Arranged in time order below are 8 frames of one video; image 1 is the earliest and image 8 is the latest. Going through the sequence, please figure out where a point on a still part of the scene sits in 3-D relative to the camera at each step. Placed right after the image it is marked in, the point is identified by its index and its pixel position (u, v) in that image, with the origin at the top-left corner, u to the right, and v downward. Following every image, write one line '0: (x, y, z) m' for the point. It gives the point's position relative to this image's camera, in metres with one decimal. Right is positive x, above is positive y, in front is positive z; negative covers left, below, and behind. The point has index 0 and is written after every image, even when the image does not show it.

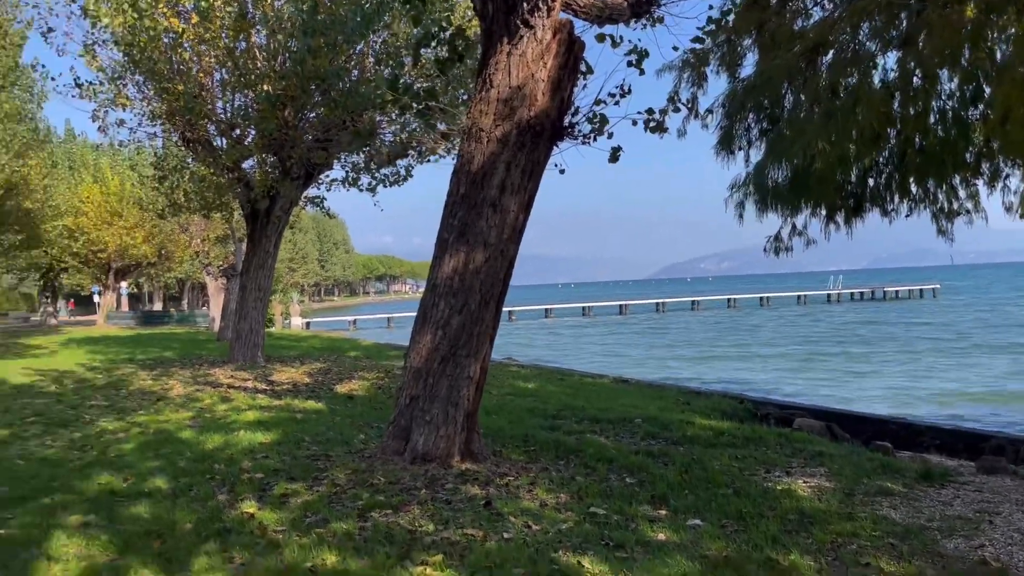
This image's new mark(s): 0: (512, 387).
0: (0.0, -1.4, +12.2) m
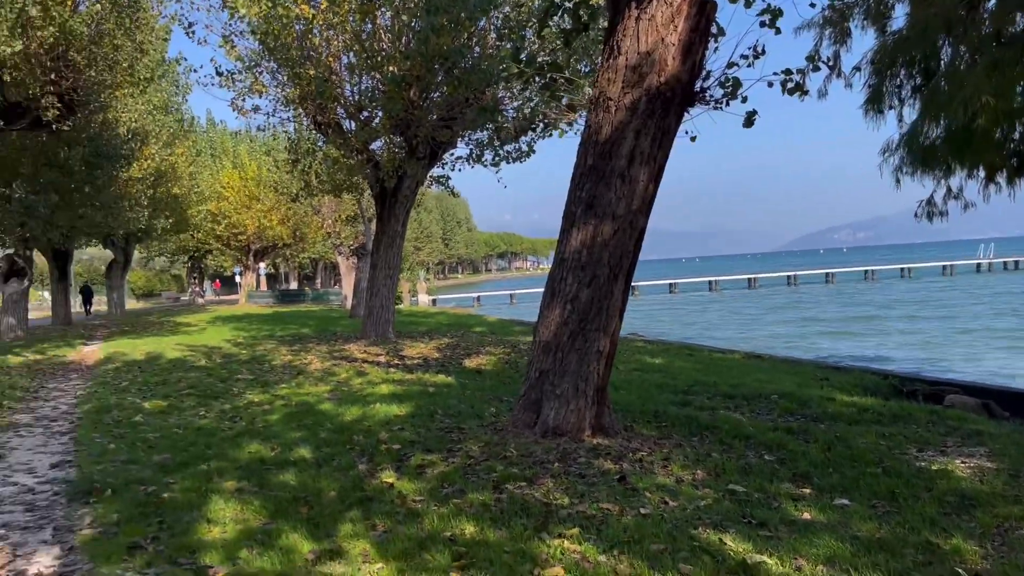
0: (+1.8, -1.1, +12.1) m
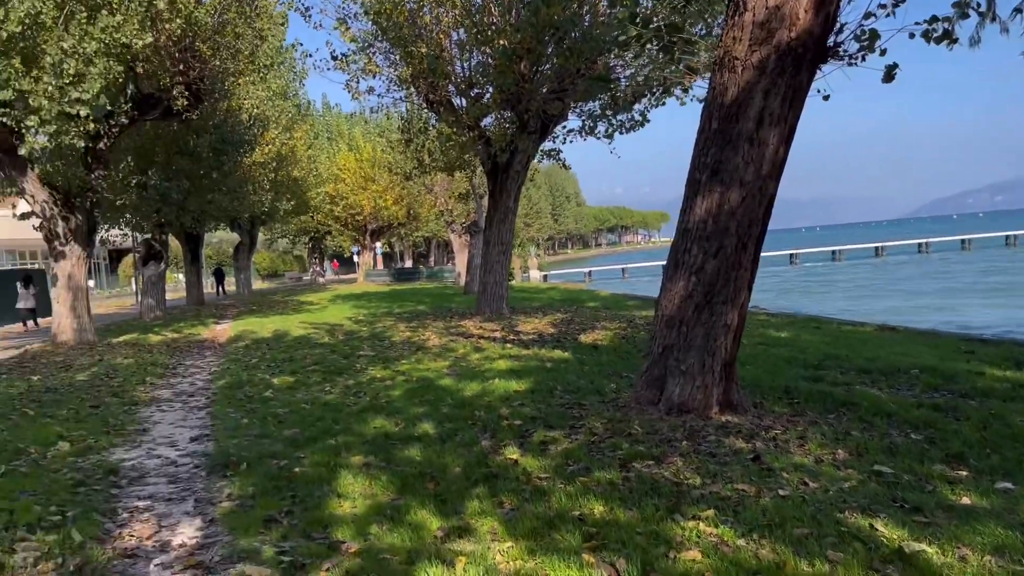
0: (+3.4, -0.7, +11.6) m
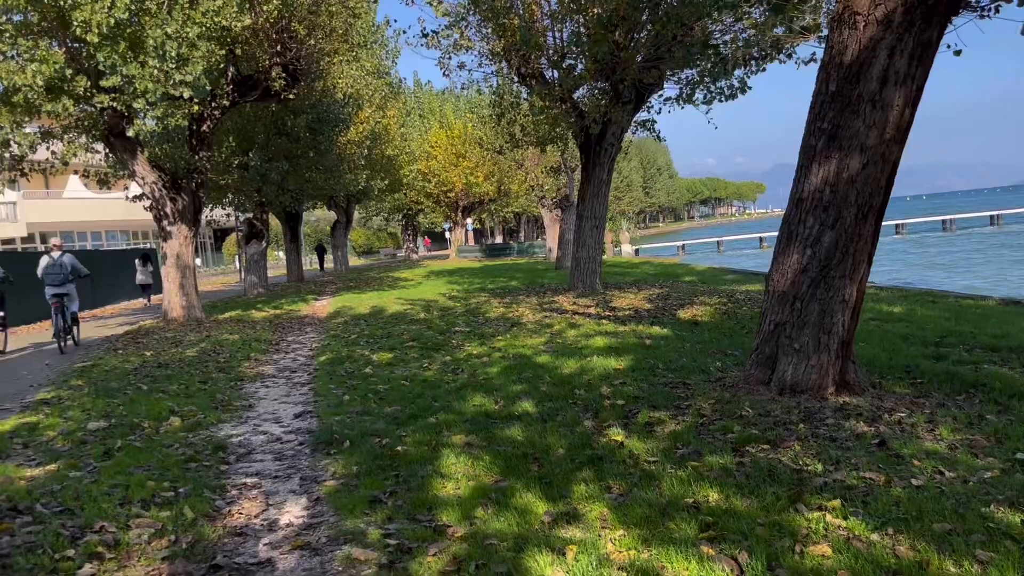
0: (+4.7, -0.3, +11.0) m
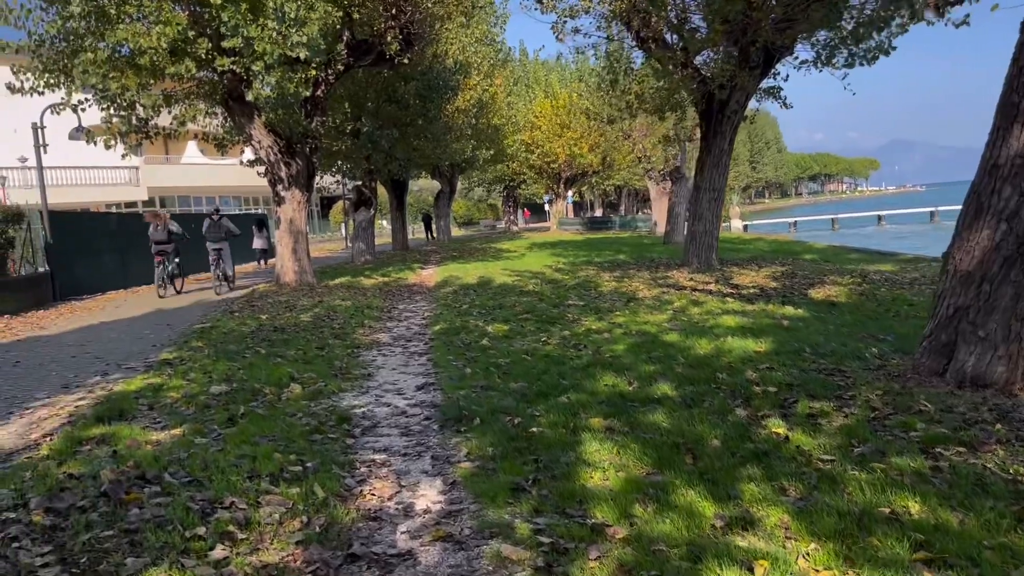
0: (+6.2, -0.1, +10.0) m
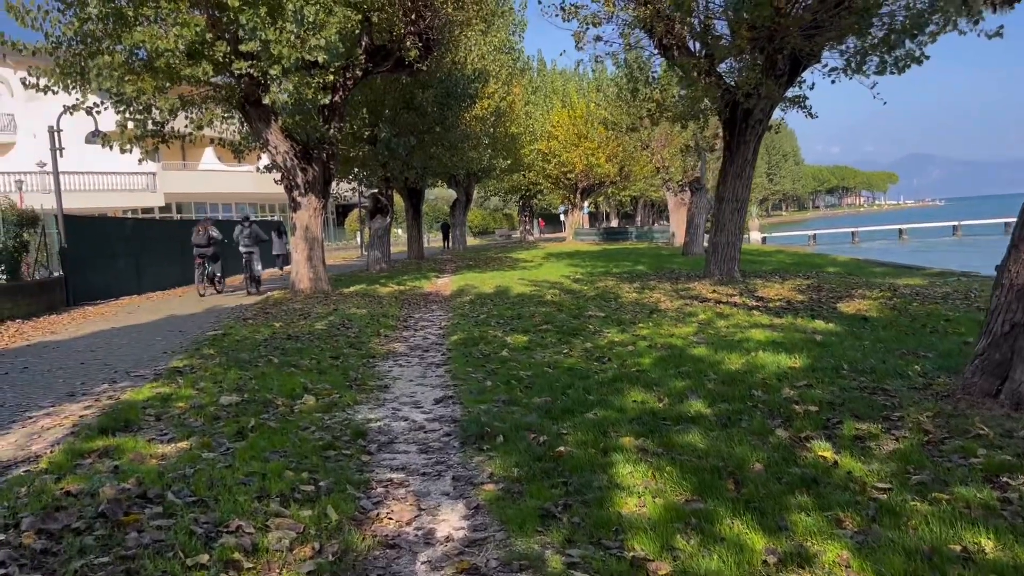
0: (+6.4, -0.3, +9.6) m
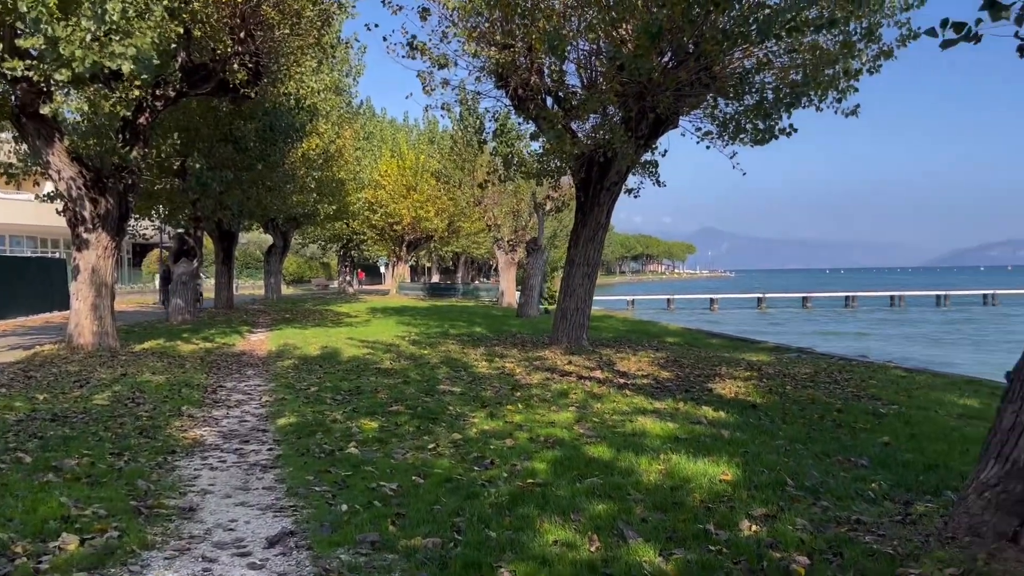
0: (+4.8, -1.3, +9.2) m
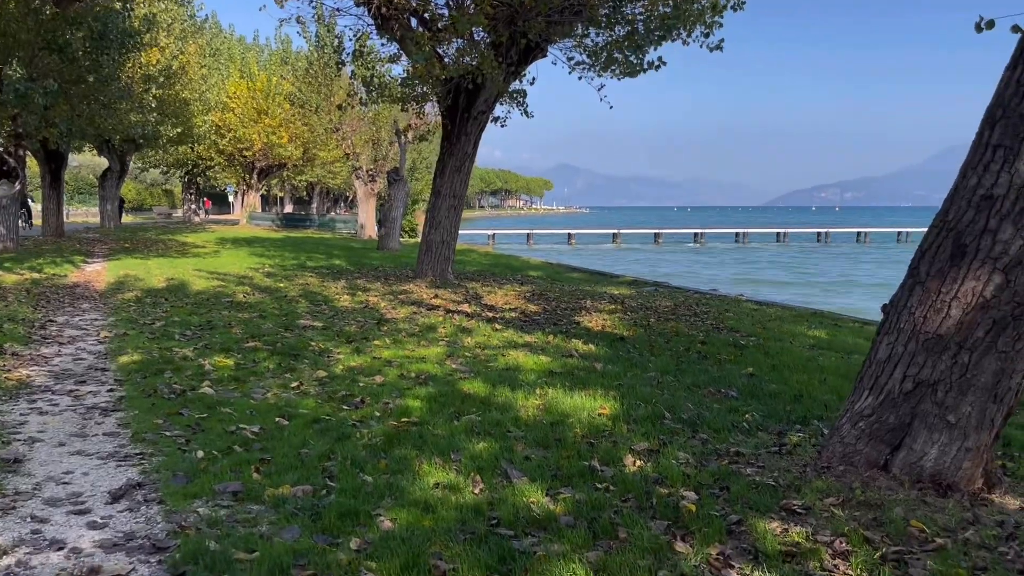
0: (+3.4, -0.5, +9.6) m
